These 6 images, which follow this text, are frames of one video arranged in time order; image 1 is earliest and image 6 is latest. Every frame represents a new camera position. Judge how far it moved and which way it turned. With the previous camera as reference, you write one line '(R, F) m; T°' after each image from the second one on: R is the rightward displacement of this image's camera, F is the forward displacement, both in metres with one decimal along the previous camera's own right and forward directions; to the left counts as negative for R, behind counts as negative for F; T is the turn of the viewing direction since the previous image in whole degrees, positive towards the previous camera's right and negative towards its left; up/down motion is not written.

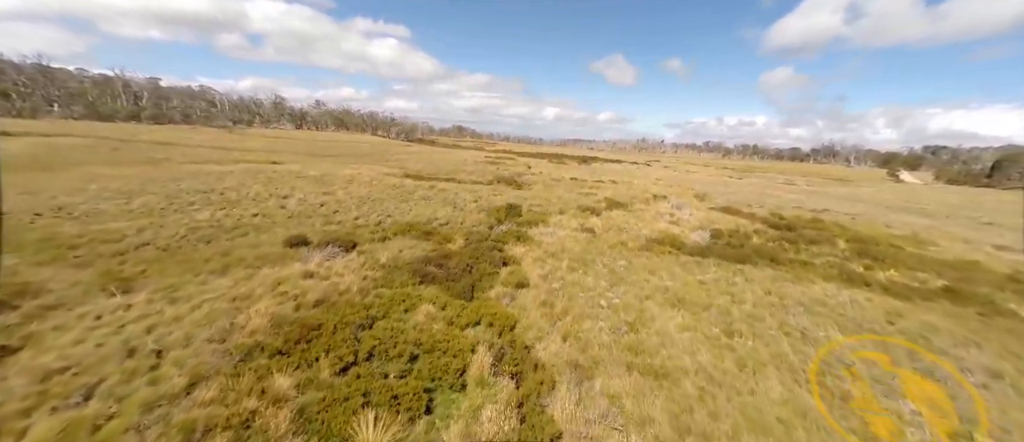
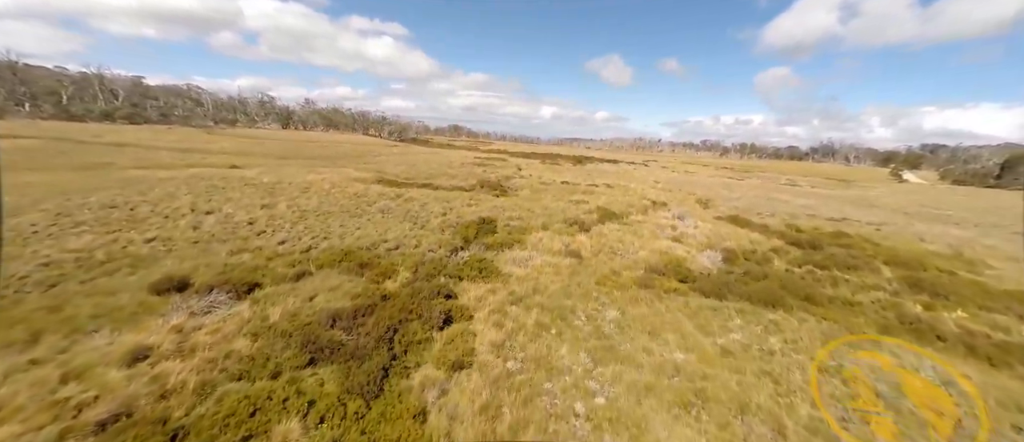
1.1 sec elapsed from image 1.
(+1.2, +3.3) m; 0°
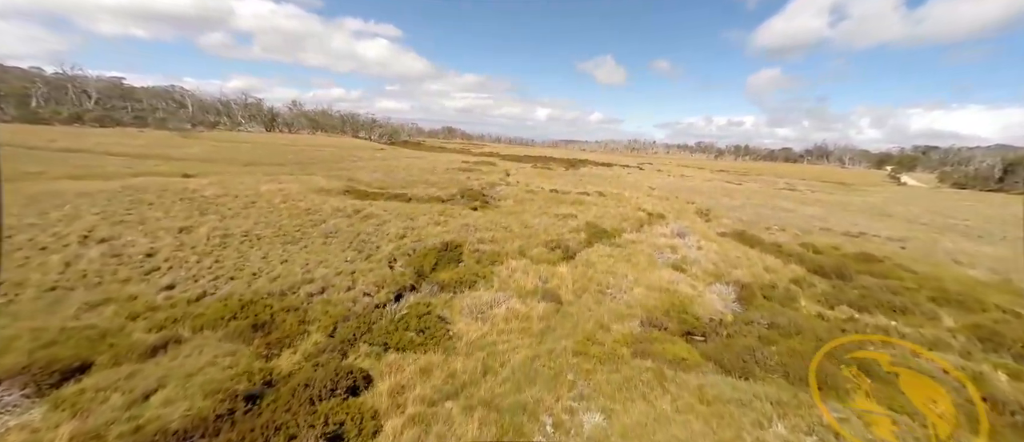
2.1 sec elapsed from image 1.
(+1.1, +2.9) m; +1°
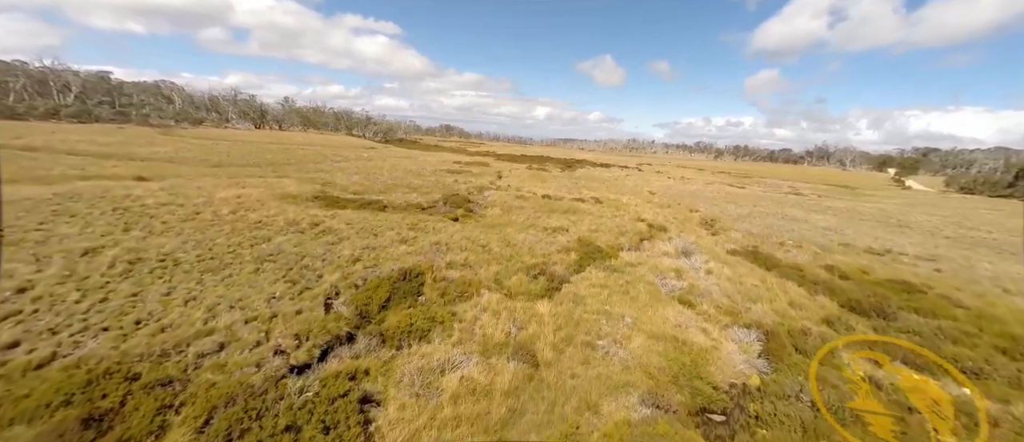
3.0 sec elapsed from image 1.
(+0.8, +2.5) m; 0°
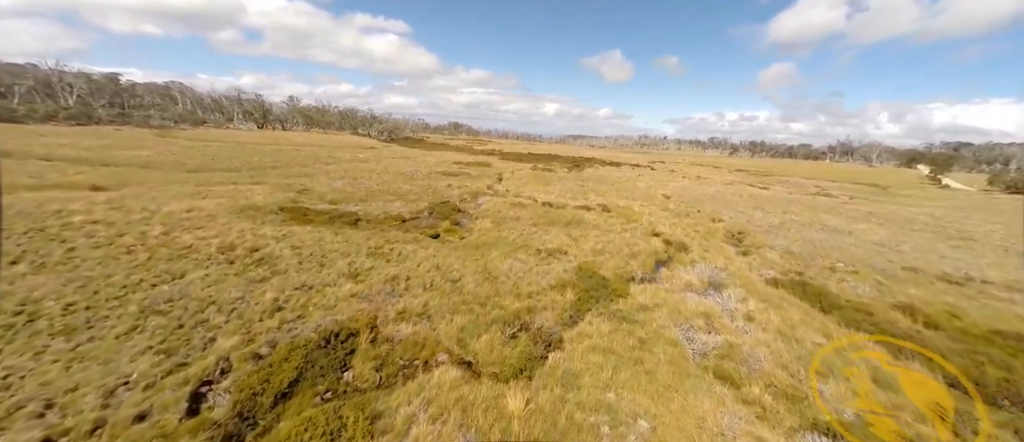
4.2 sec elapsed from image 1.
(+1.0, +3.4) m; -2°
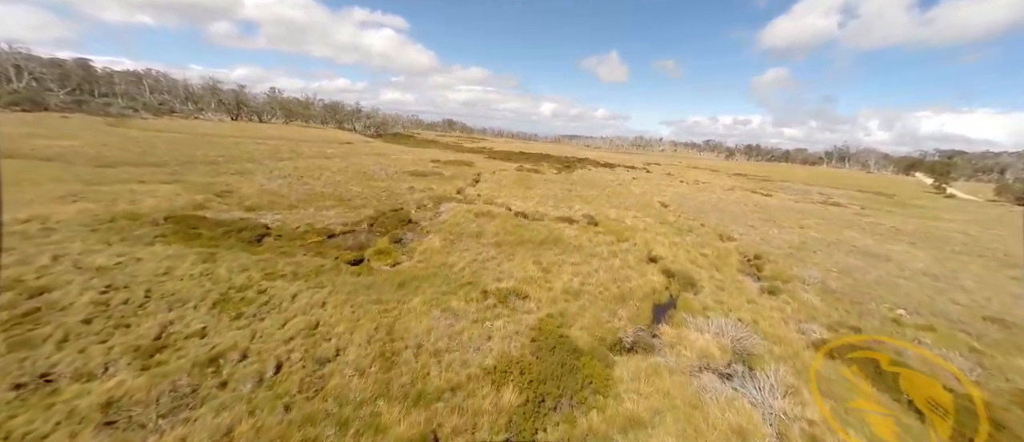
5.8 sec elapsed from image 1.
(+1.7, +4.7) m; +1°
